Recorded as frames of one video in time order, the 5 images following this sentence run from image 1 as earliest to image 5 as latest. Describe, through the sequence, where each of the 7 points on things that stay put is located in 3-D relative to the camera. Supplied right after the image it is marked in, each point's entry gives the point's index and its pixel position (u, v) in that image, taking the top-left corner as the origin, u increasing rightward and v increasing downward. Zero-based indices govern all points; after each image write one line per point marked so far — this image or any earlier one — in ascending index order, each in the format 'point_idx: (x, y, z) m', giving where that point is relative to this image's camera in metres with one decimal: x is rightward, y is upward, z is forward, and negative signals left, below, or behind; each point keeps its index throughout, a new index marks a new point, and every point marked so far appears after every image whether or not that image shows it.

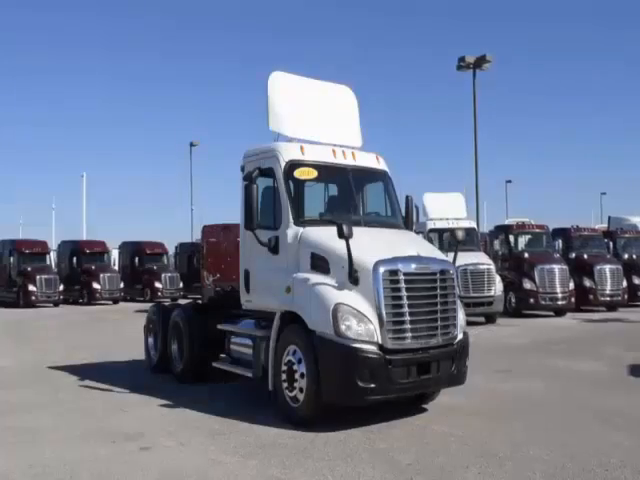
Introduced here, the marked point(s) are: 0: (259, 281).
0: (-0.7, -0.5, +9.4) m
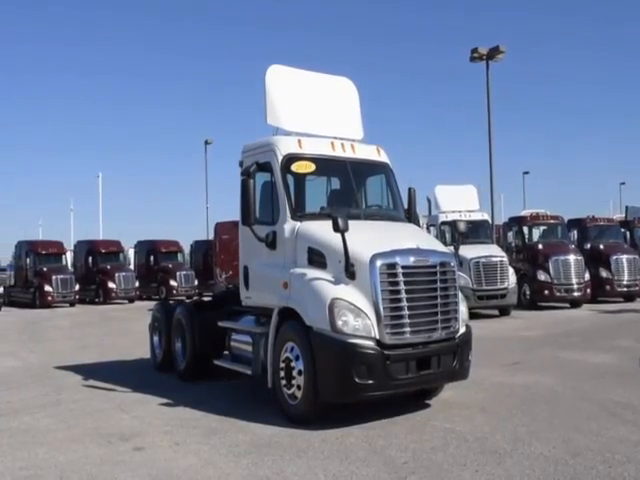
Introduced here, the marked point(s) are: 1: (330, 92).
0: (-0.7, -0.4, +9.2) m
1: (+0.1, +1.9, +9.9) m
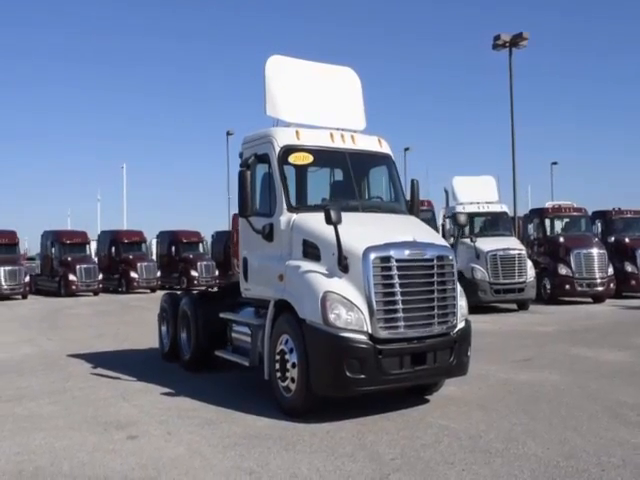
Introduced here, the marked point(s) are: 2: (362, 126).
0: (-0.7, -0.3, +9.2) m
1: (+0.1, +2.0, +9.8) m
2: (+0.5, +1.4, +9.9) m
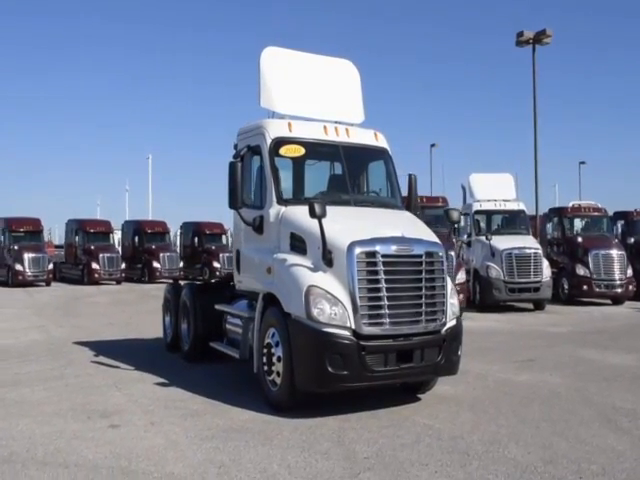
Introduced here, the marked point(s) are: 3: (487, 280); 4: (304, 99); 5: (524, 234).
0: (-0.8, -0.2, +9.1) m
1: (+0.1, +2.0, +9.7) m
2: (+0.5, +1.5, +9.8) m
3: (+3.8, -0.9, +17.7) m
4: (-0.2, +1.7, +9.4) m
5: (+4.8, +0.1, +18.4) m
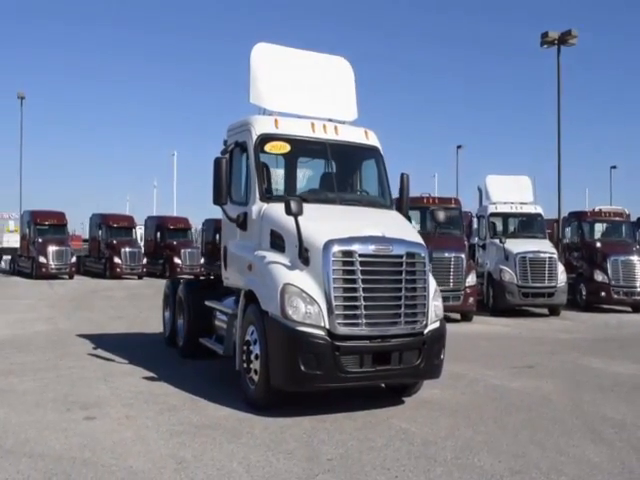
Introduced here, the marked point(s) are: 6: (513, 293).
0: (-1.0, -0.2, +9.1) m
1: (+0.1, +2.0, +9.6) m
2: (+0.4, +1.5, +9.7) m
3: (+4.1, -1.0, +17.4) m
4: (-0.3, +1.7, +9.3) m
5: (+5.2, 0.0, +18.0) m
6: (+4.3, -1.2, +17.2) m
